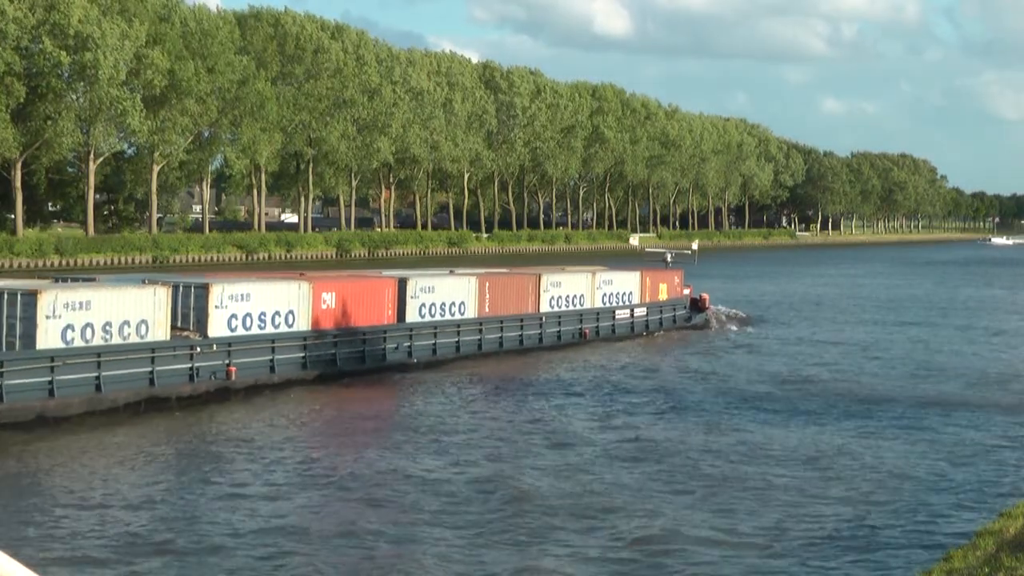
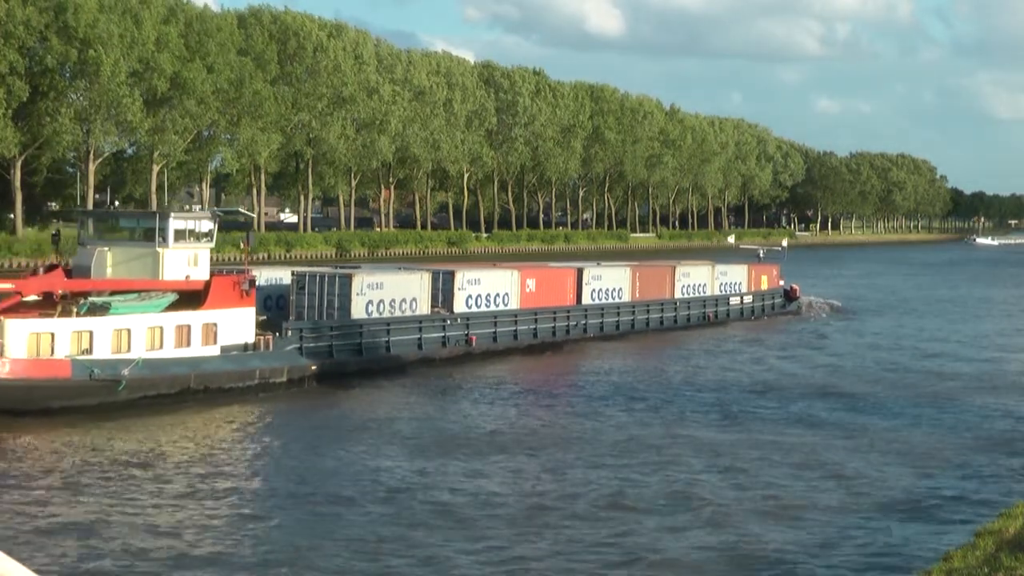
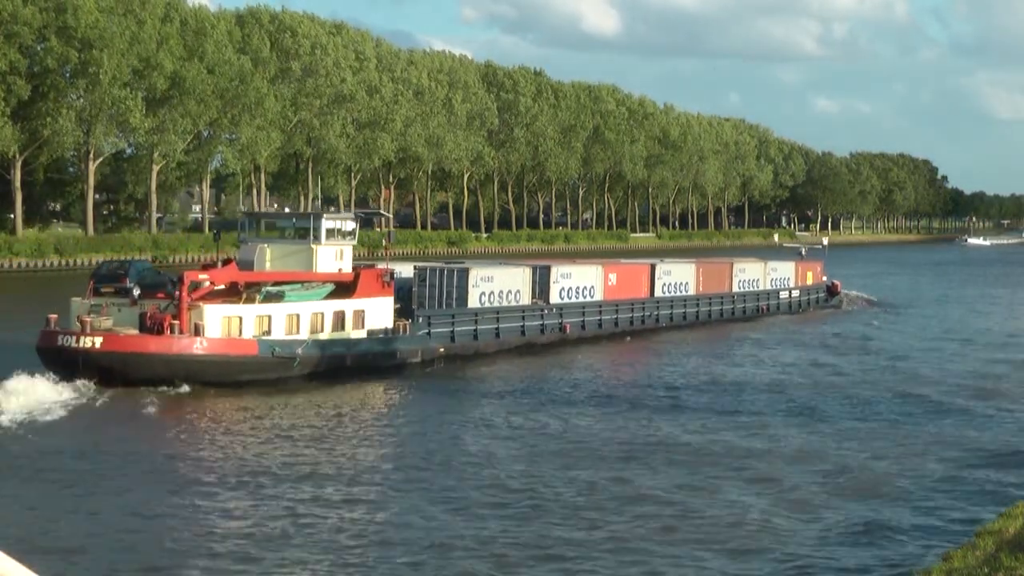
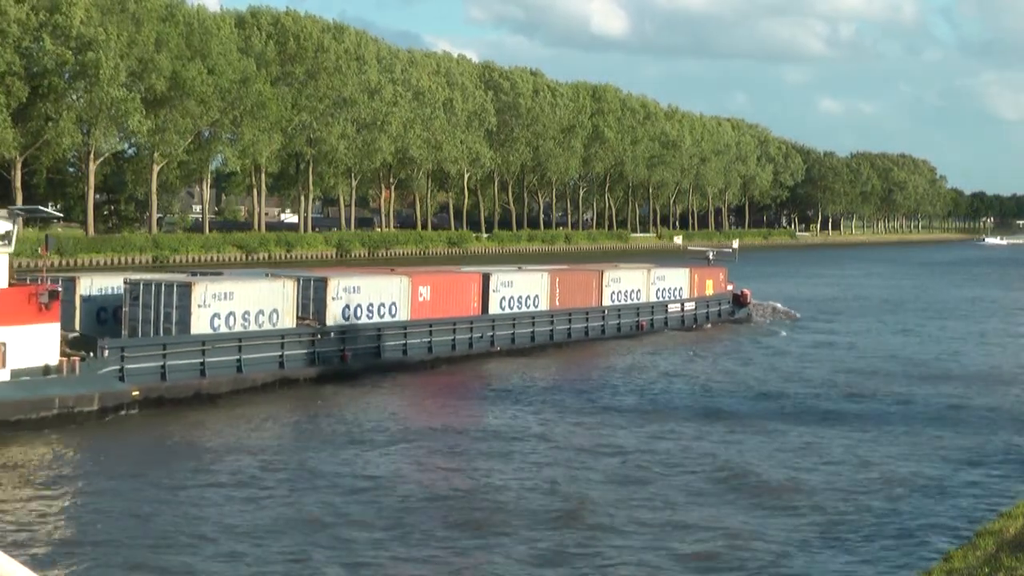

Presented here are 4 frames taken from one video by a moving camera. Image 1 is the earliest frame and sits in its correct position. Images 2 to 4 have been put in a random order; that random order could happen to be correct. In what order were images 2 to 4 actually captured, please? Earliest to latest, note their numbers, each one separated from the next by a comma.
4, 2, 3
